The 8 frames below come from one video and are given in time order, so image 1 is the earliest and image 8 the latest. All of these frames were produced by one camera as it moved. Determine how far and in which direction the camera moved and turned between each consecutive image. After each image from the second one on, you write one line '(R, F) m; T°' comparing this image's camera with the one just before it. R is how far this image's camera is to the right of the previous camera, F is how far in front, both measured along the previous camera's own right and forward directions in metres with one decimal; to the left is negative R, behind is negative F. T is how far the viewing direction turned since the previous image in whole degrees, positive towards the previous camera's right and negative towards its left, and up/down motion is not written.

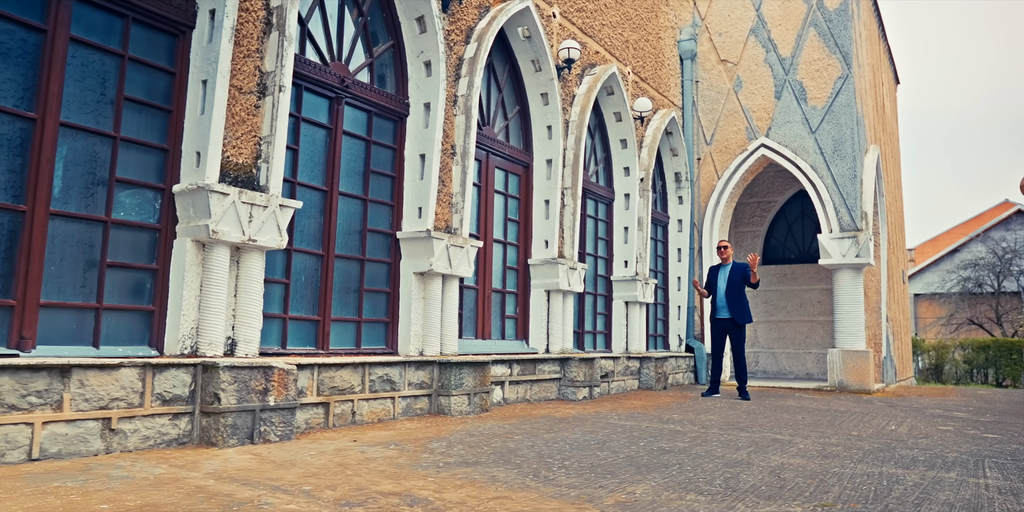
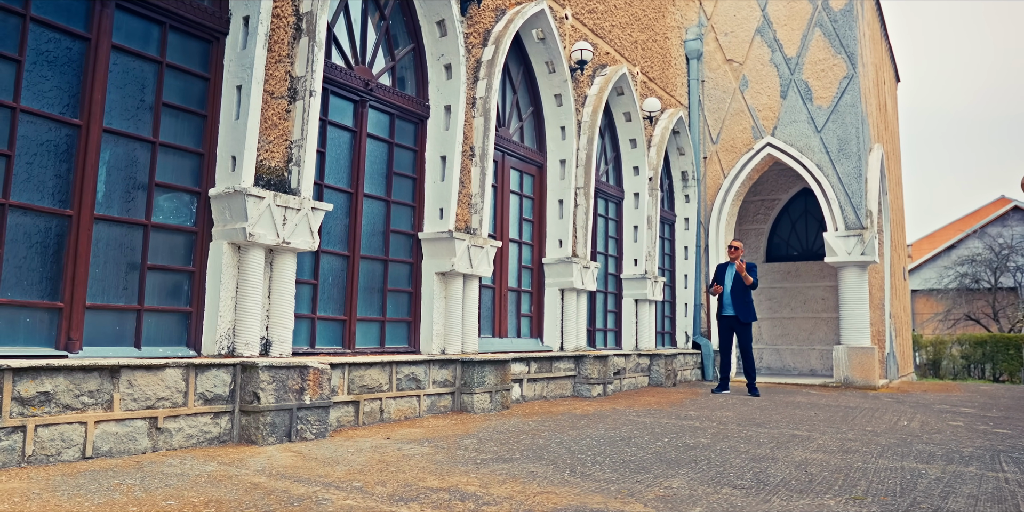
(-0.3, -0.1) m; 0°
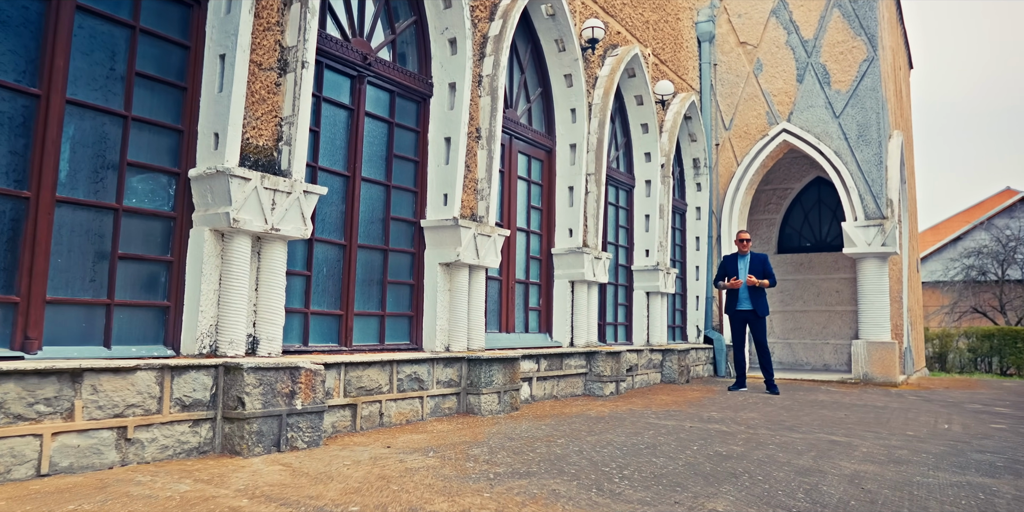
(-0.1, +0.5) m; 0°
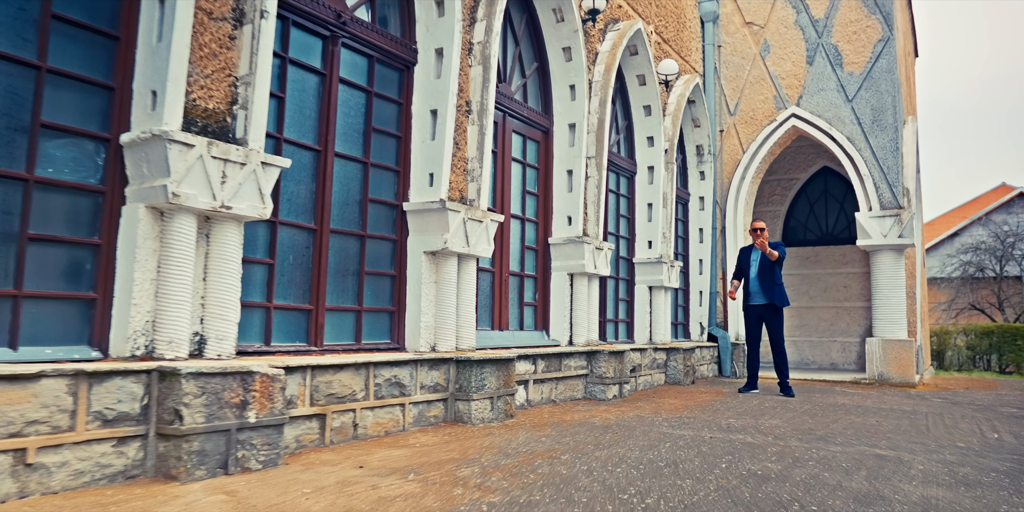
(0.0, +0.7) m; +1°
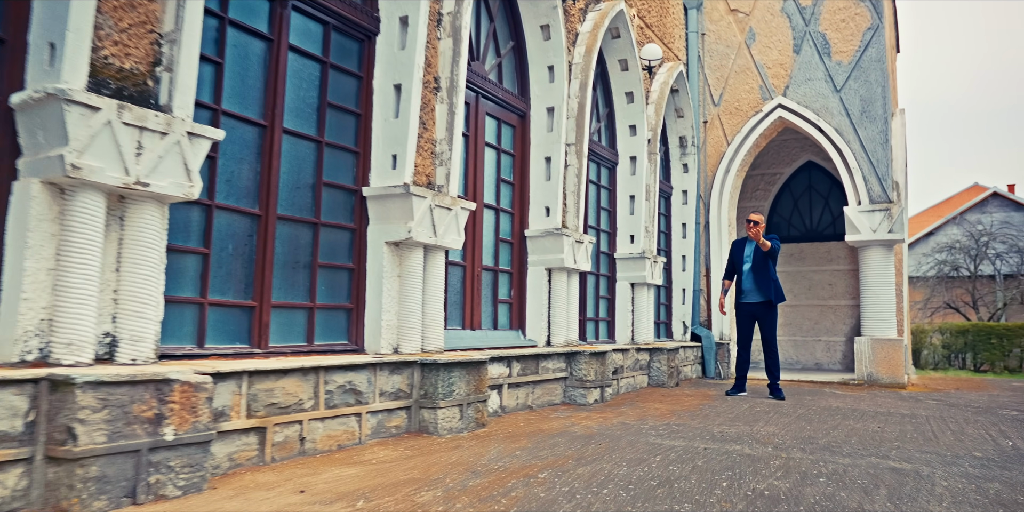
(0.0, +0.6) m; +2°
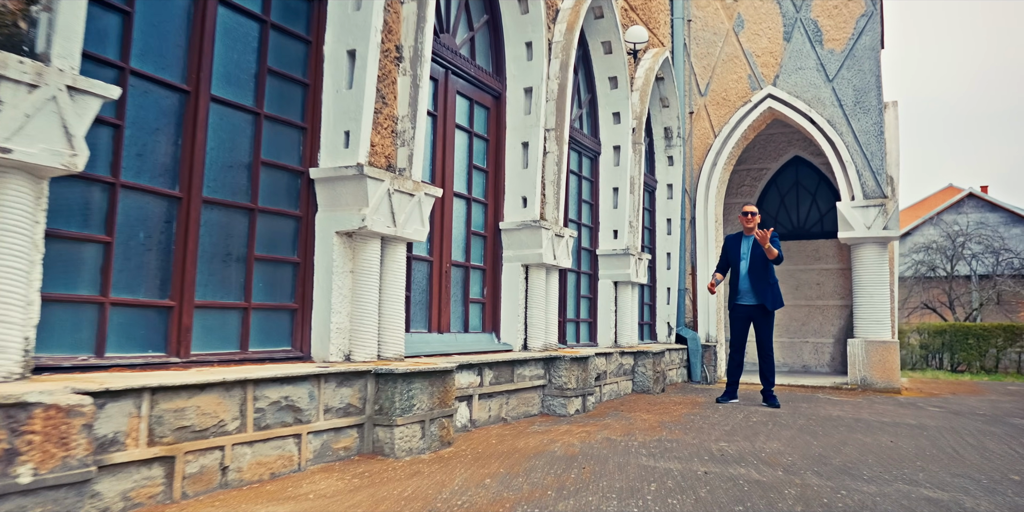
(0.0, +0.7) m; +2°
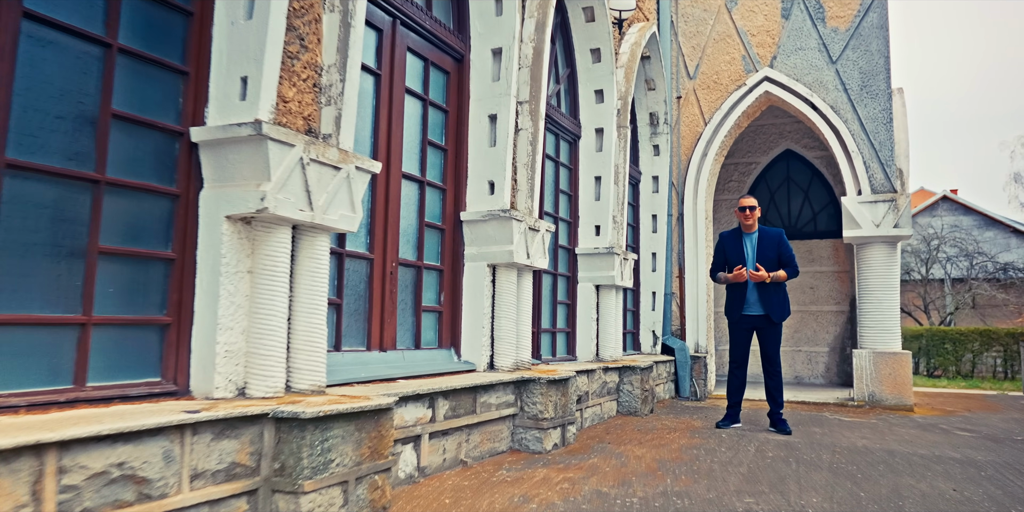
(+0.1, +1.2) m; +3°
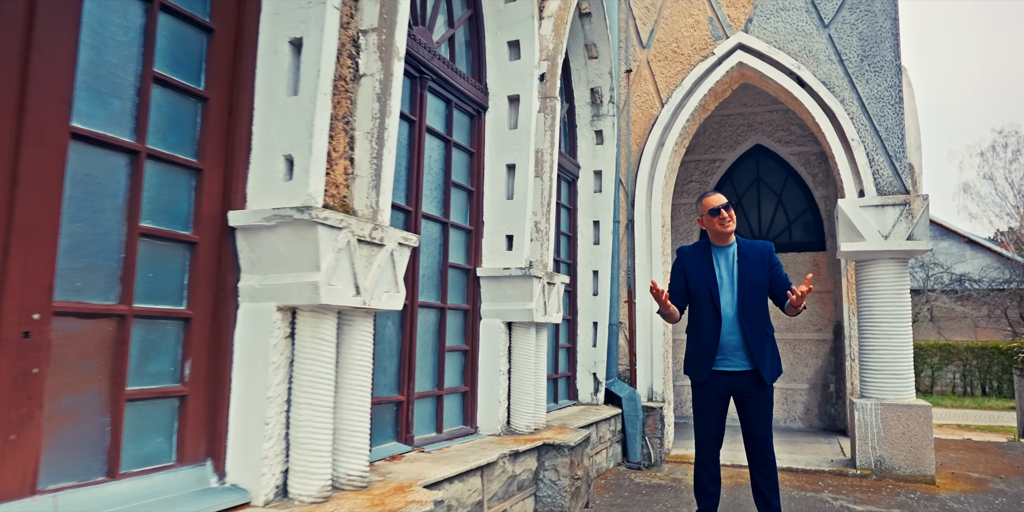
(+0.6, +2.3) m; +4°
